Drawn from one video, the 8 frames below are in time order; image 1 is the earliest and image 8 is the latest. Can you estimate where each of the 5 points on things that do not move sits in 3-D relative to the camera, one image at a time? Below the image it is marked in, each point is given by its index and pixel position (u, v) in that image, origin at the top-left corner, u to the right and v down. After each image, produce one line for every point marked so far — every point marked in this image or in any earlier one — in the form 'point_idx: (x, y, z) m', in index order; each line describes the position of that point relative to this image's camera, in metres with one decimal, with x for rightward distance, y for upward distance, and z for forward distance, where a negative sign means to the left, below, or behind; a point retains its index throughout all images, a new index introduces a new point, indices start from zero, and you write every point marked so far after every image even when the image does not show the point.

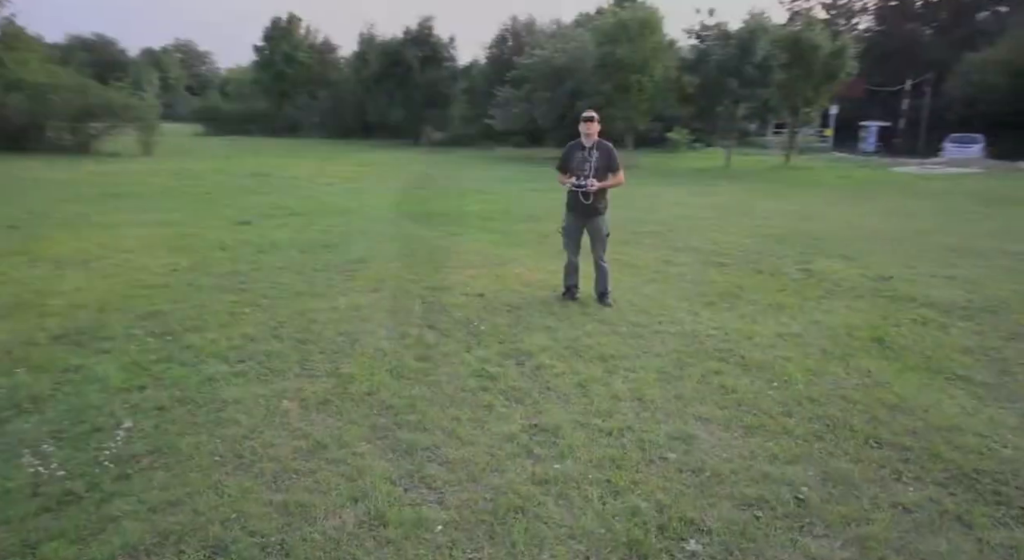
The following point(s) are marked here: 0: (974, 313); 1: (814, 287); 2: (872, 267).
0: (+4.4, -0.3, +5.2) m
1: (+3.3, -0.1, +6.2) m
2: (+4.7, +0.2, +7.0) m
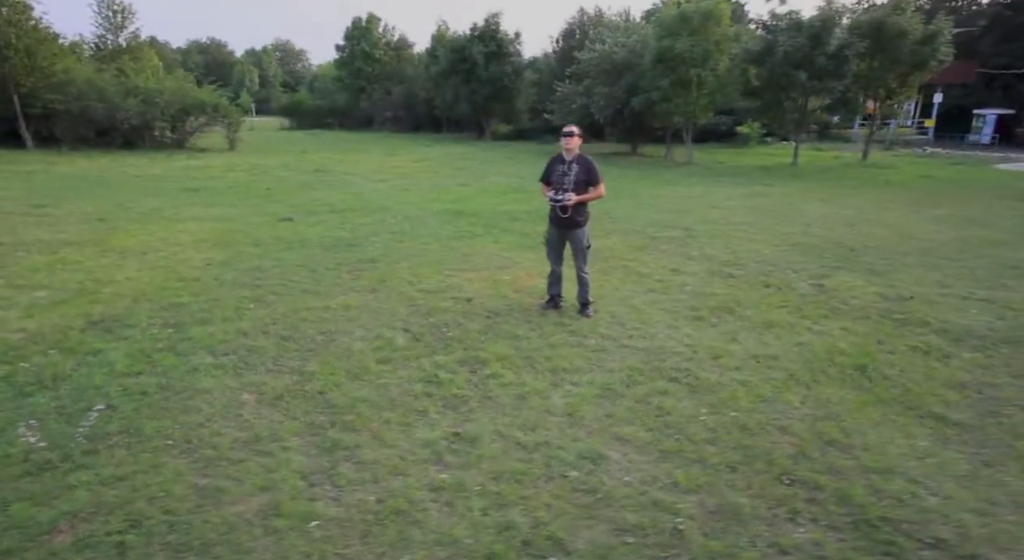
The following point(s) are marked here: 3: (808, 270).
0: (+4.2, -0.5, +4.9) m
1: (+3.2, -0.2, +6.0) m
2: (+4.7, 0.0, +6.7) m
3: (+3.8, +0.1, +7.1) m
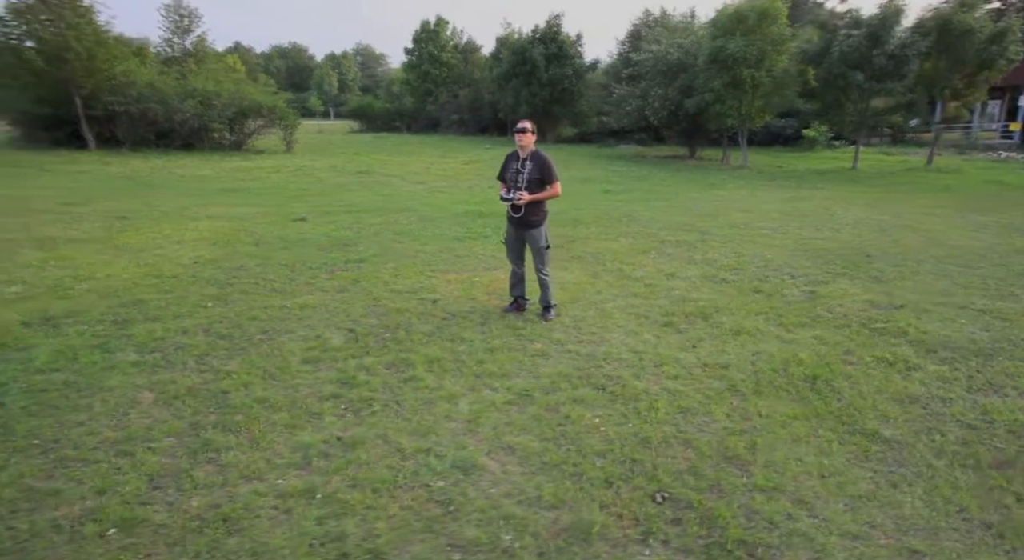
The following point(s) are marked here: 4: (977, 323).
0: (+3.8, -0.6, +4.4) m
1: (+2.9, -0.3, +5.5) m
2: (+4.4, -0.1, +6.2) m
3: (+3.5, 0.0, +6.6) m
4: (+4.3, -0.4, +5.2) m
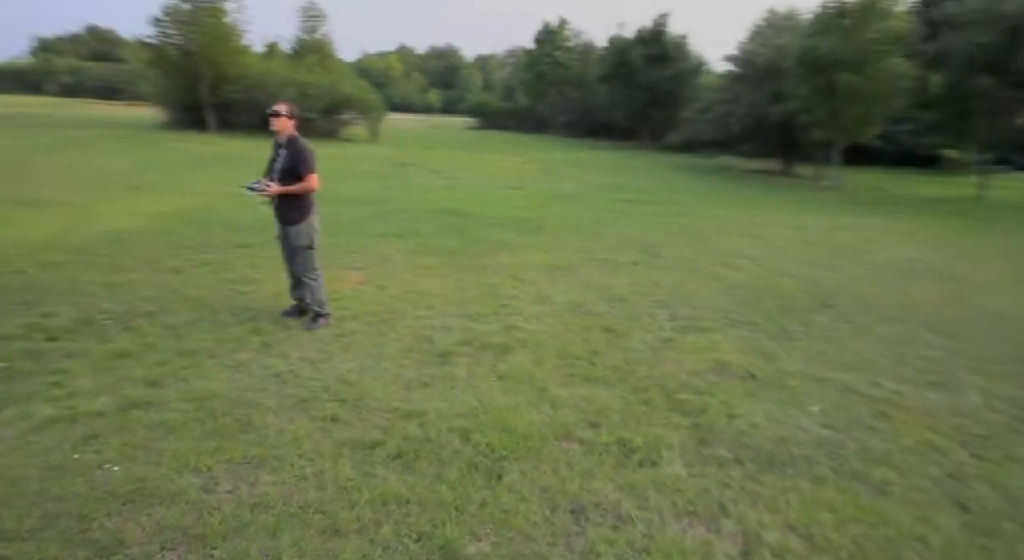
0: (+3.4, -1.0, +3.7) m
1: (+2.7, -0.7, +4.9) m
2: (+4.3, -0.6, +5.3) m
3: (+3.5, -0.5, +5.8) m
4: (+4.0, -0.9, +4.3) m
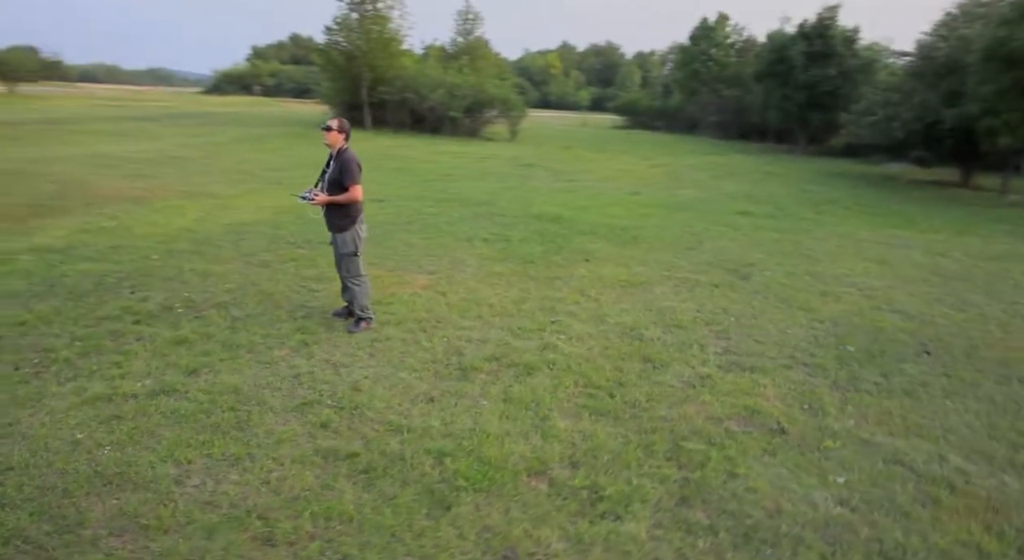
0: (+3.2, -1.4, +2.8) m
1: (+2.8, -1.0, +4.1) m
2: (+4.5, -1.1, +4.1) m
3: (+3.8, -0.9, +4.8) m
4: (+3.9, -1.3, +3.3) m
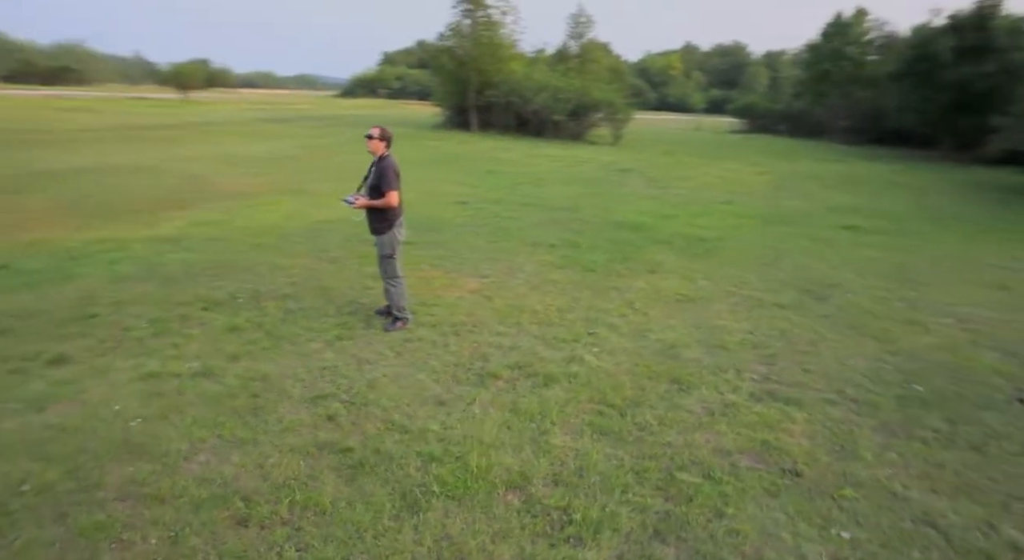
0: (+2.9, -1.7, +2.2) m
1: (+2.8, -1.3, +3.6) m
2: (+4.4, -1.4, +3.3) m
3: (+3.9, -1.2, +4.2) m
4: (+3.7, -1.6, +2.6) m
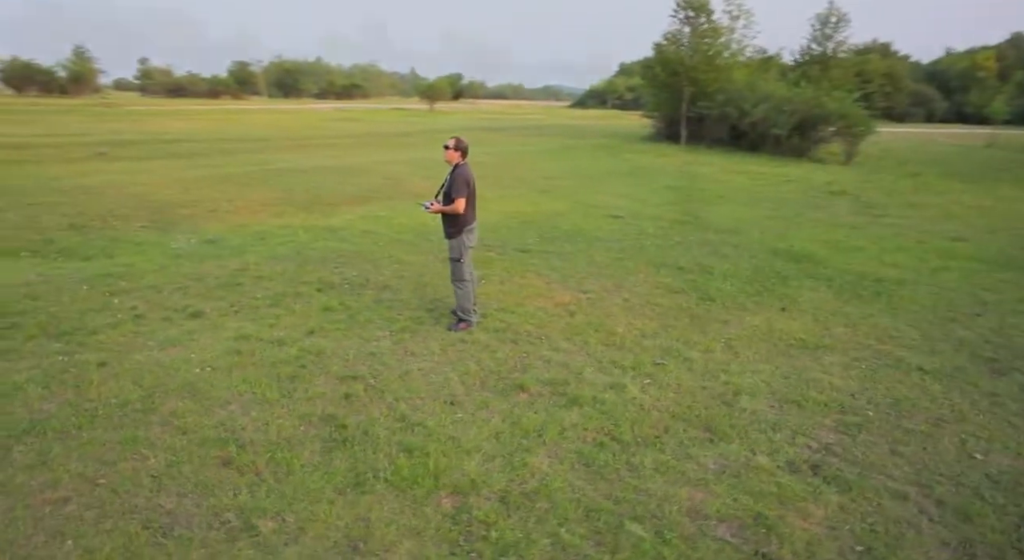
0: (+1.9, -2.0, +1.4) m
1: (+2.3, -1.7, +2.7) m
2: (+3.7, -2.0, +1.8) m
3: (+3.6, -1.7, +2.8) m
4: (+2.8, -2.1, +1.4) m
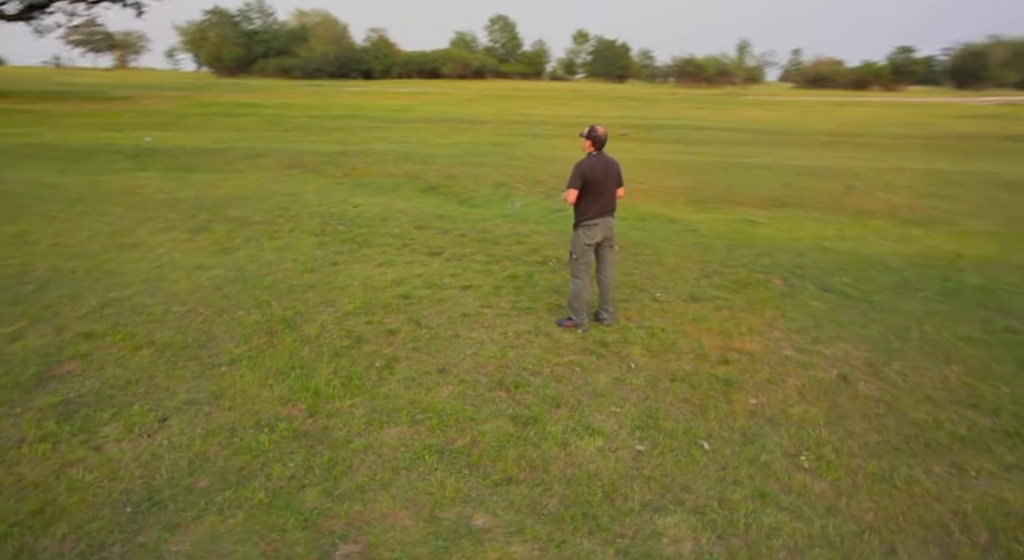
0: (+0.1, -2.1, +0.7) m
1: (+0.9, -1.8, +1.9) m
2: (+2.0, -2.3, +0.7) m
3: (+2.1, -2.0, +1.6) m
4: (+0.9, -2.3, +0.5) m
